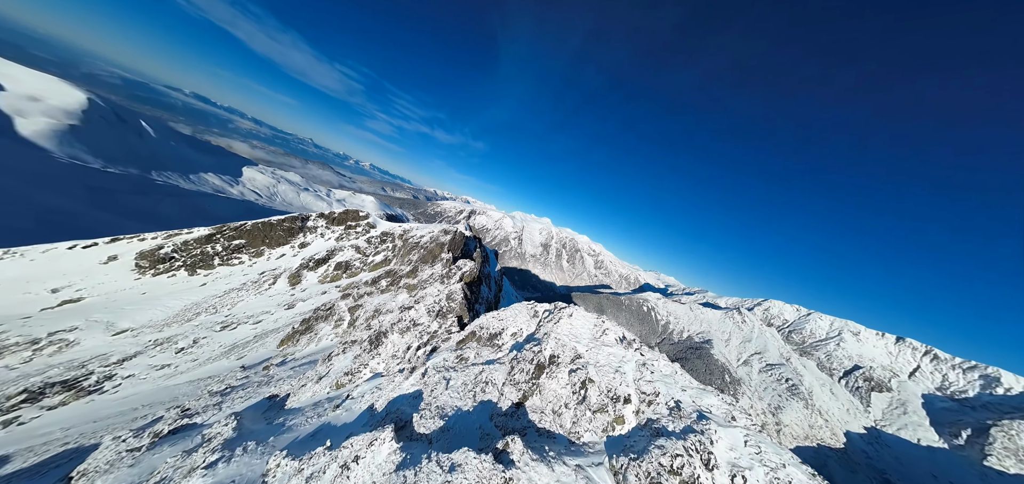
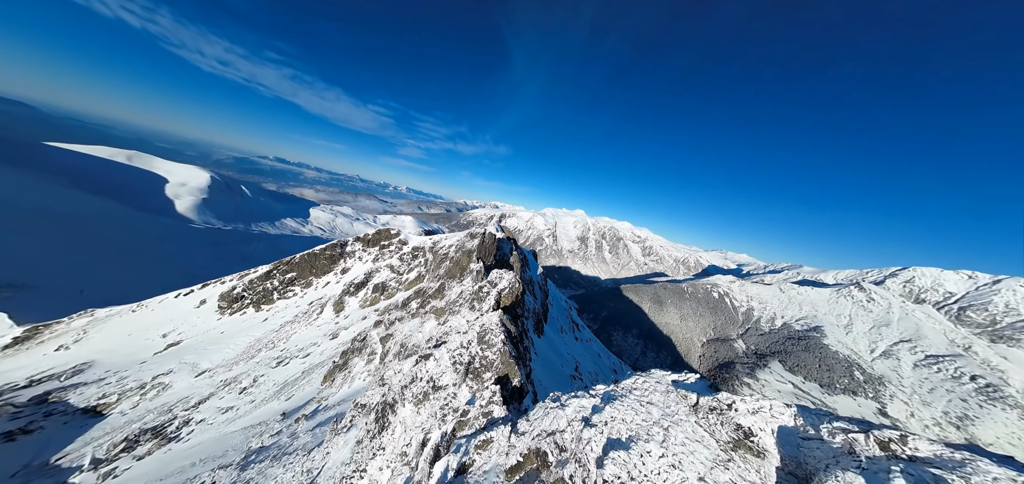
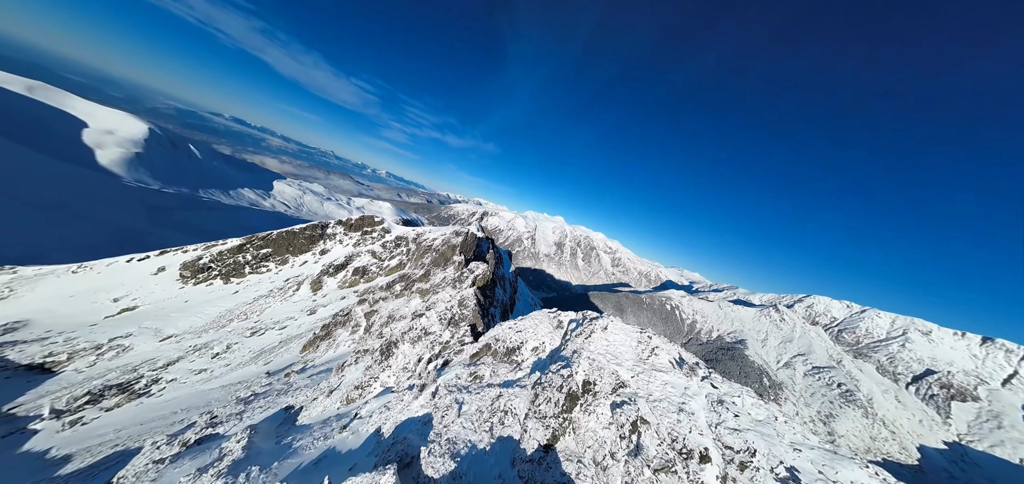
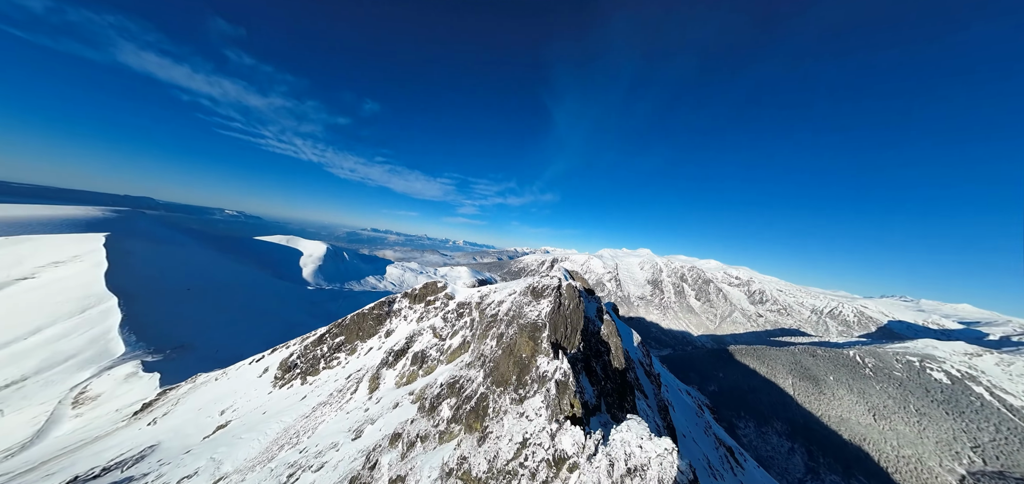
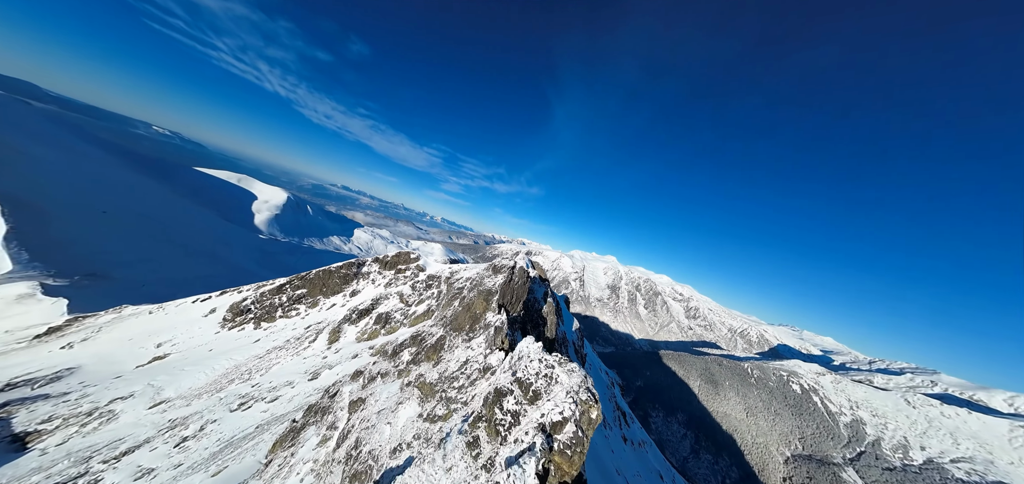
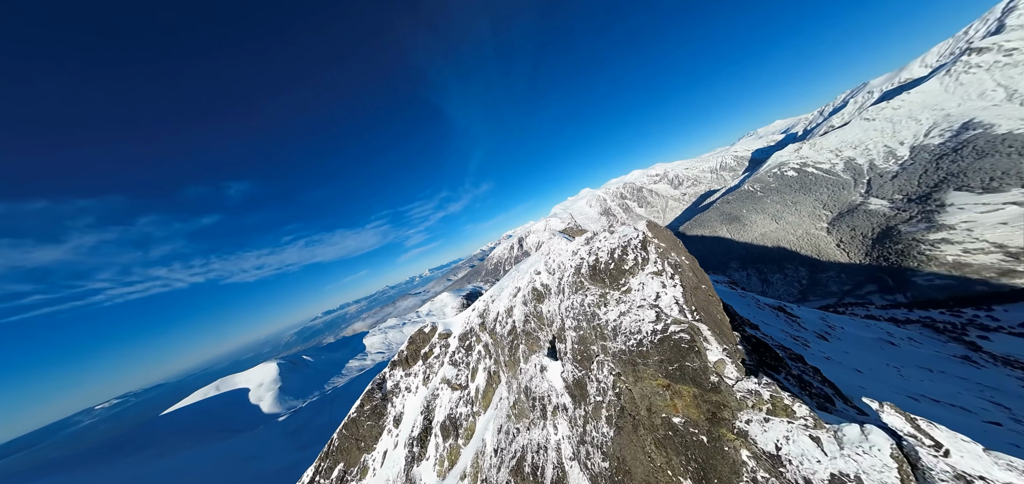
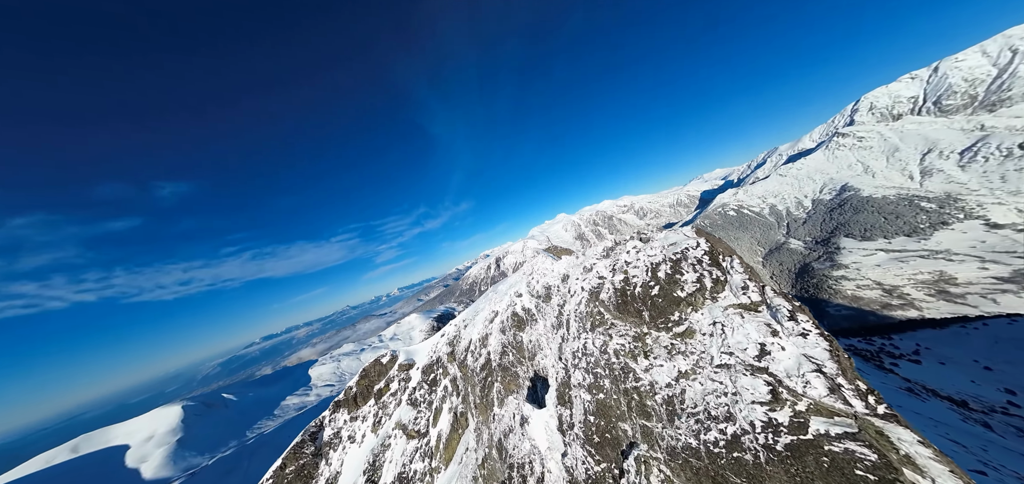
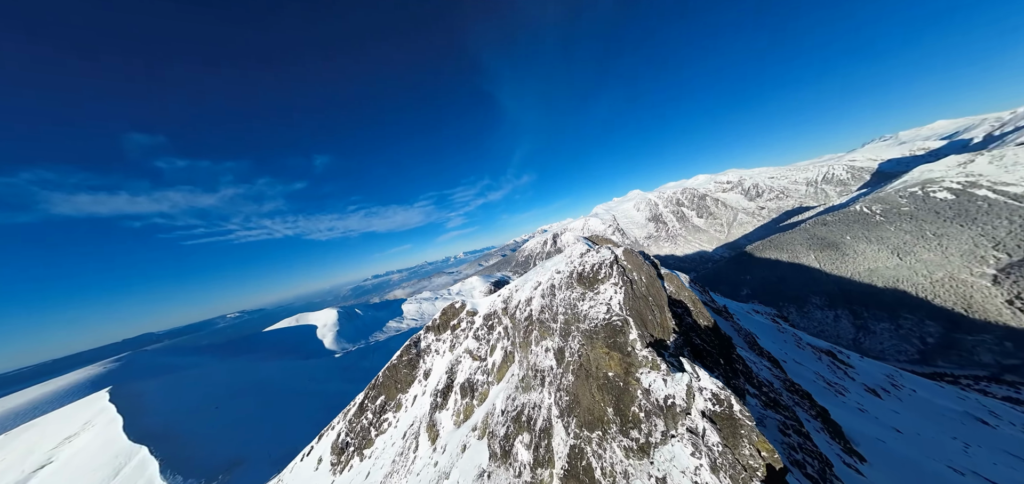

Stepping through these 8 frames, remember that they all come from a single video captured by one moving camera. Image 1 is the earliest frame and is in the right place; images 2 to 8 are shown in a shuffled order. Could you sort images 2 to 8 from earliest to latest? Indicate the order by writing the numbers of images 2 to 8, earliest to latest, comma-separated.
3, 2, 5, 4, 8, 6, 7
